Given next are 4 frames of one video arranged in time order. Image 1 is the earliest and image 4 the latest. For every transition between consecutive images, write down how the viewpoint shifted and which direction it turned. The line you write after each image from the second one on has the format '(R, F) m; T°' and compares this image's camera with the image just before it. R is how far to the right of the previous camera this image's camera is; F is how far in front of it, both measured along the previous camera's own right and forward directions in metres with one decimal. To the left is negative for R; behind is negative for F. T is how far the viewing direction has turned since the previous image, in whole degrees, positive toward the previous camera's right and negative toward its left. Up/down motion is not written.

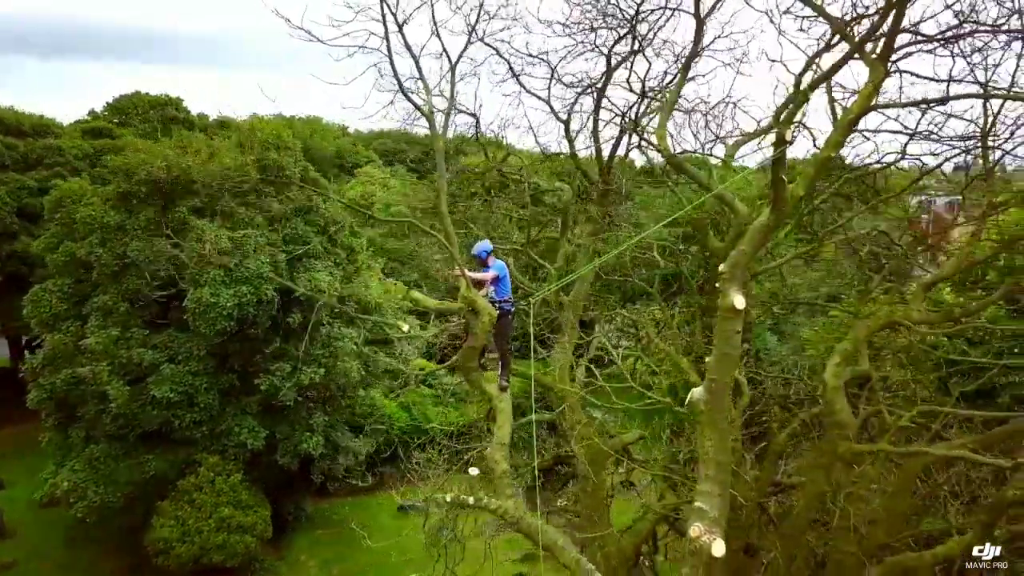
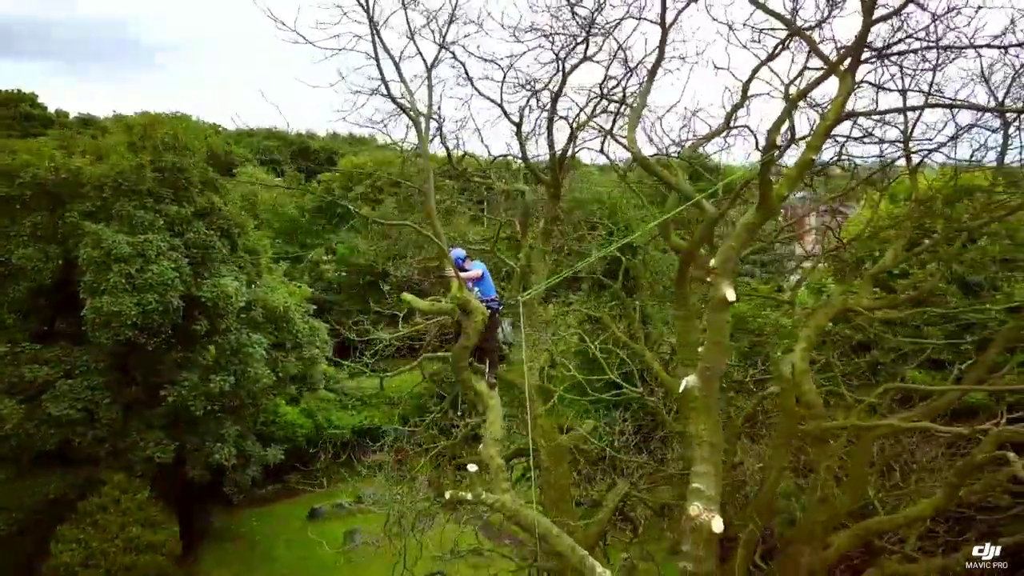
(-0.8, -0.1) m; +8°
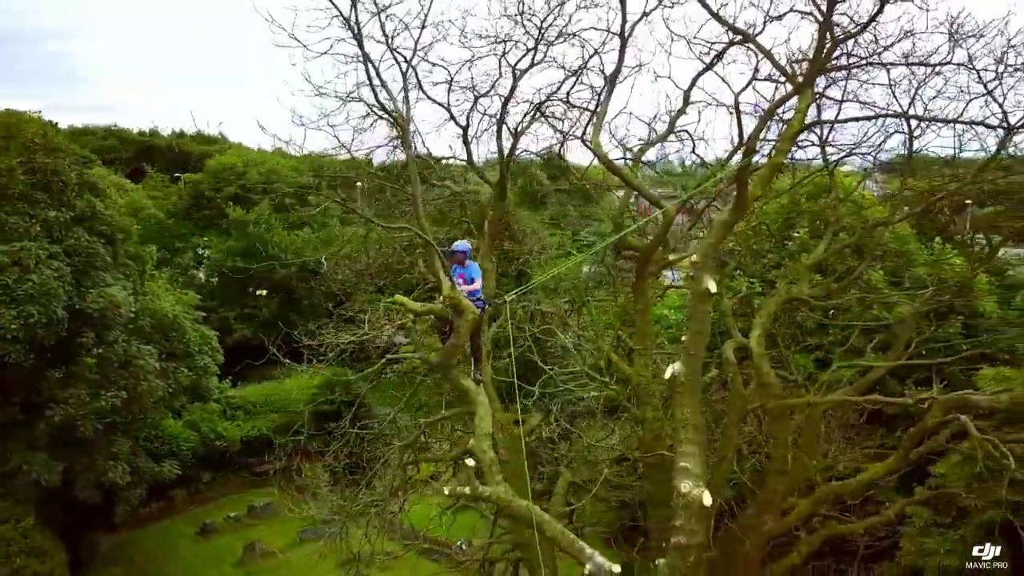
(-1.0, -0.2) m; +10°
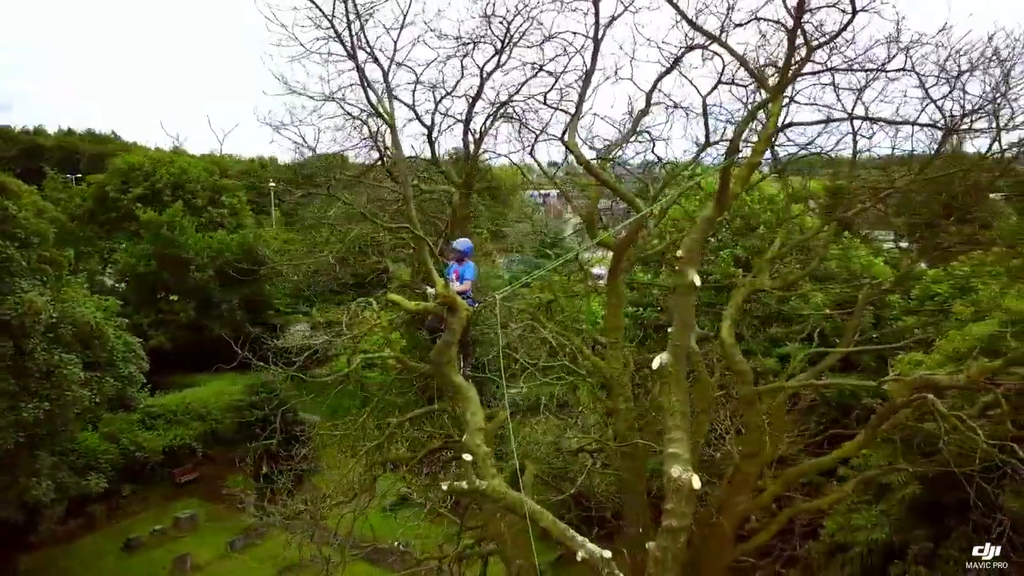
(-0.6, -0.1) m; +6°
